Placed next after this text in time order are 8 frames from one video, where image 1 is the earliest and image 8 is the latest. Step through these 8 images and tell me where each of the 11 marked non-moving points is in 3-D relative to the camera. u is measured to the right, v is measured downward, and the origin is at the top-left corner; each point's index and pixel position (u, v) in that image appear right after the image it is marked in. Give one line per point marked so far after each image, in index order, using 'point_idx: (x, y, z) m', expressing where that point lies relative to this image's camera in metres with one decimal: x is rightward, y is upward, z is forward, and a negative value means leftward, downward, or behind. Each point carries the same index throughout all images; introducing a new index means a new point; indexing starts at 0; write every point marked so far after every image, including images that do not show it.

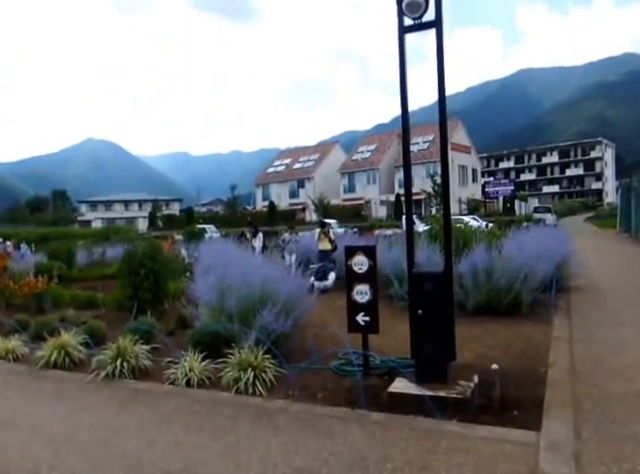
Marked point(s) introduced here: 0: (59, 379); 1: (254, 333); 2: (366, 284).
0: (-3.2, -1.7, +5.9) m
1: (-0.8, -1.2, +5.7) m
2: (+0.5, -0.5, +5.1) m
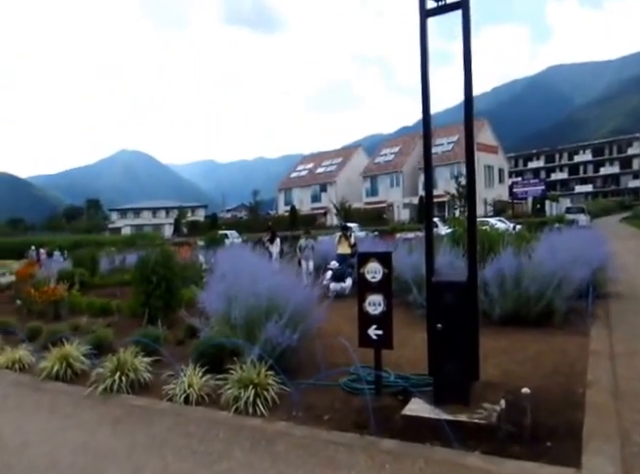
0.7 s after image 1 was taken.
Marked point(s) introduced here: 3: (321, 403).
0: (-3.0, -1.7, +5.6) m
1: (-0.7, -1.2, +5.2) m
2: (+0.6, -0.5, +4.6) m
3: (0.0, -1.6, +4.7) m
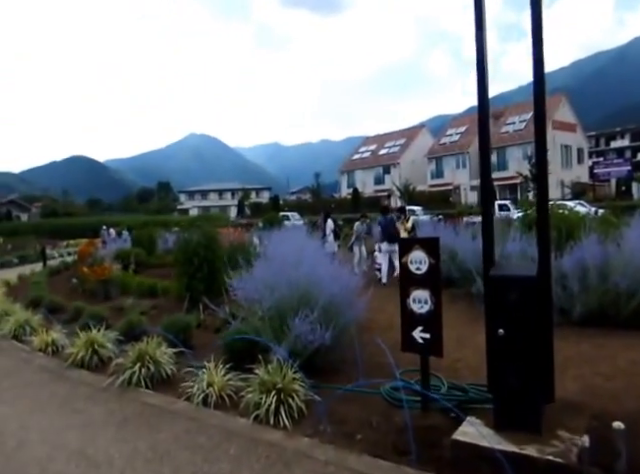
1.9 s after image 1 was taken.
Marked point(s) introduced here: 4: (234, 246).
0: (-2.6, -1.5, +5.2) m
1: (-0.3, -1.0, +4.6) m
2: (+0.8, -0.4, +3.8) m
3: (+0.3, -1.5, +4.0) m
4: (-2.2, -0.2, +12.4) m
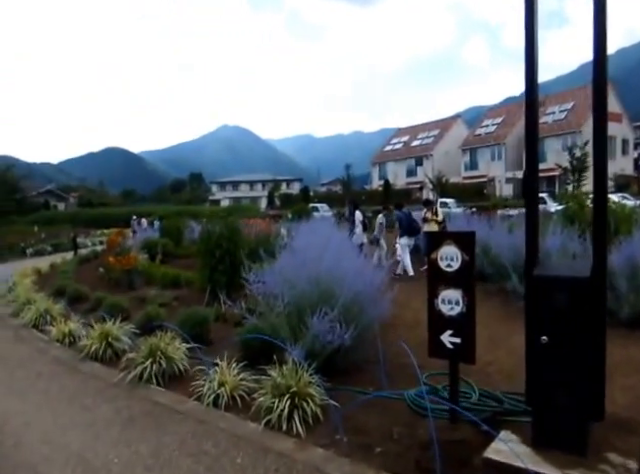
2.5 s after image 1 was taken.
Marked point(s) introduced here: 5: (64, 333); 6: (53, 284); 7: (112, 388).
0: (-2.4, -1.4, +5.1) m
1: (-0.2, -1.0, +4.2) m
2: (+1.0, -0.3, +3.4) m
3: (+0.4, -1.4, +3.6) m
4: (-1.5, 0.0, +12.1) m
5: (-3.2, -1.2, +6.1) m
6: (-5.4, -1.0, +9.8) m
7: (-2.0, -1.4, +4.6) m
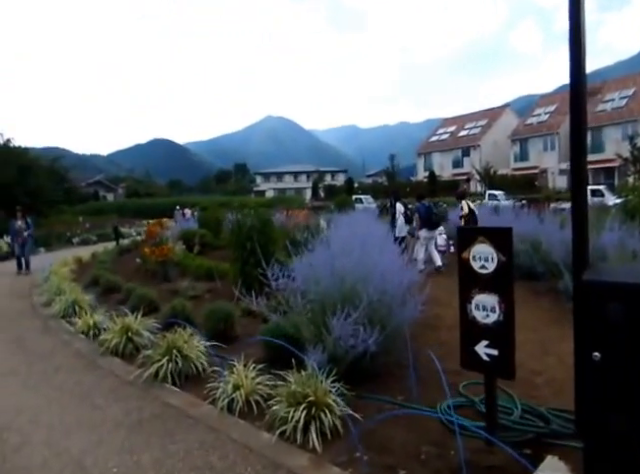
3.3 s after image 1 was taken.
0: (-2.2, -1.3, +4.9) m
1: (0.0, -0.9, +3.9) m
2: (+1.1, -0.3, +2.9) m
3: (+0.5, -1.4, +3.2) m
4: (-0.6, +0.2, +11.8) m
5: (-2.9, -1.1, +6.0) m
6: (-4.7, -0.8, +9.9) m
7: (-1.7, -1.3, +4.4) m
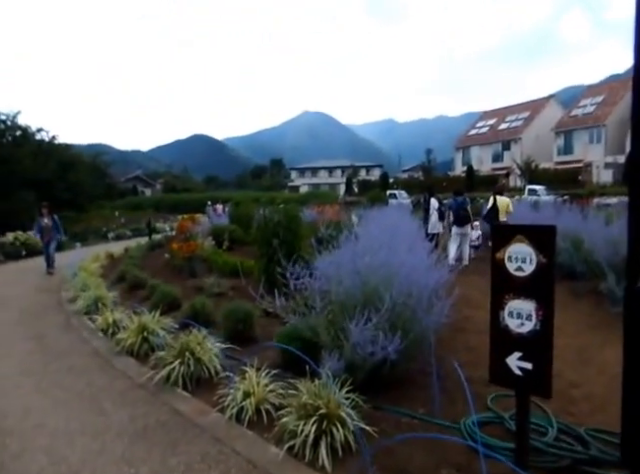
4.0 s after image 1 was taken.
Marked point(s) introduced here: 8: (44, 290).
0: (-2.0, -1.3, +4.8) m
1: (+0.1, -0.9, +3.6) m
2: (+1.1, -0.3, +2.6) m
3: (+0.6, -1.4, +2.9) m
4: (+0.1, +0.3, +11.6) m
5: (-2.6, -1.0, +6.0) m
6: (-4.1, -0.7, +10.0) m
7: (-1.6, -1.3, +4.3) m
8: (-4.9, -0.9, +8.7) m
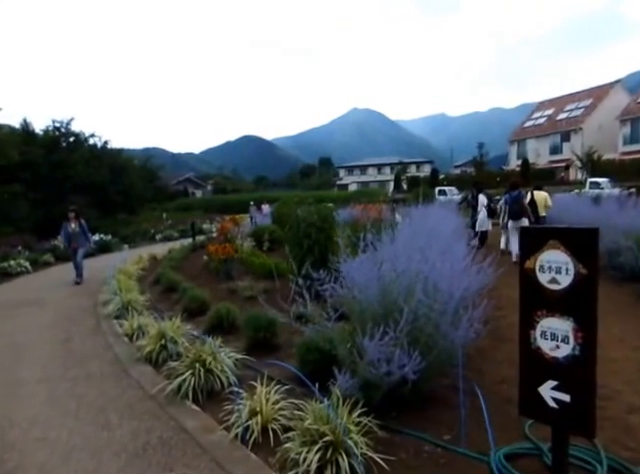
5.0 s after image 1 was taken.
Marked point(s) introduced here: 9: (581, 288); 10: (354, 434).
0: (-1.8, -1.3, +4.7) m
1: (+0.2, -0.9, +3.3) m
2: (+1.0, -0.4, +2.1) m
3: (+0.6, -1.4, +2.5) m
4: (+1.0, +0.3, +11.2) m
5: (-2.3, -1.1, +5.9) m
6: (-3.4, -0.7, +10.0) m
7: (-1.4, -1.4, +4.1) m
8: (-4.3, -1.0, +8.8) m
9: (+1.1, -0.2, +2.1) m
10: (+0.2, -1.1, +3.0) m
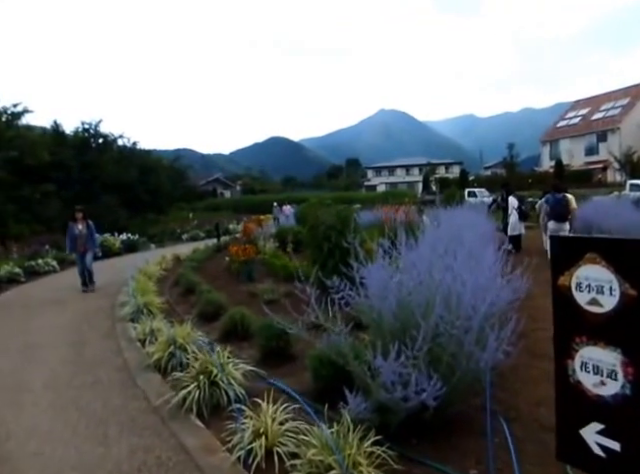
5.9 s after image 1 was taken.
0: (-1.6, -1.3, +4.4) m
1: (+0.3, -1.0, +2.9) m
2: (+1.0, -0.4, +1.7) m
3: (+0.6, -1.4, +2.2) m
4: (+1.5, +0.2, +10.8) m
5: (-2.0, -1.1, +5.7) m
6: (-2.9, -0.7, +9.9) m
7: (-1.3, -1.4, +3.8) m
8: (-3.9, -1.0, +8.7) m
9: (+1.1, -0.3, +1.7) m
10: (+0.3, -1.2, +2.6) m
